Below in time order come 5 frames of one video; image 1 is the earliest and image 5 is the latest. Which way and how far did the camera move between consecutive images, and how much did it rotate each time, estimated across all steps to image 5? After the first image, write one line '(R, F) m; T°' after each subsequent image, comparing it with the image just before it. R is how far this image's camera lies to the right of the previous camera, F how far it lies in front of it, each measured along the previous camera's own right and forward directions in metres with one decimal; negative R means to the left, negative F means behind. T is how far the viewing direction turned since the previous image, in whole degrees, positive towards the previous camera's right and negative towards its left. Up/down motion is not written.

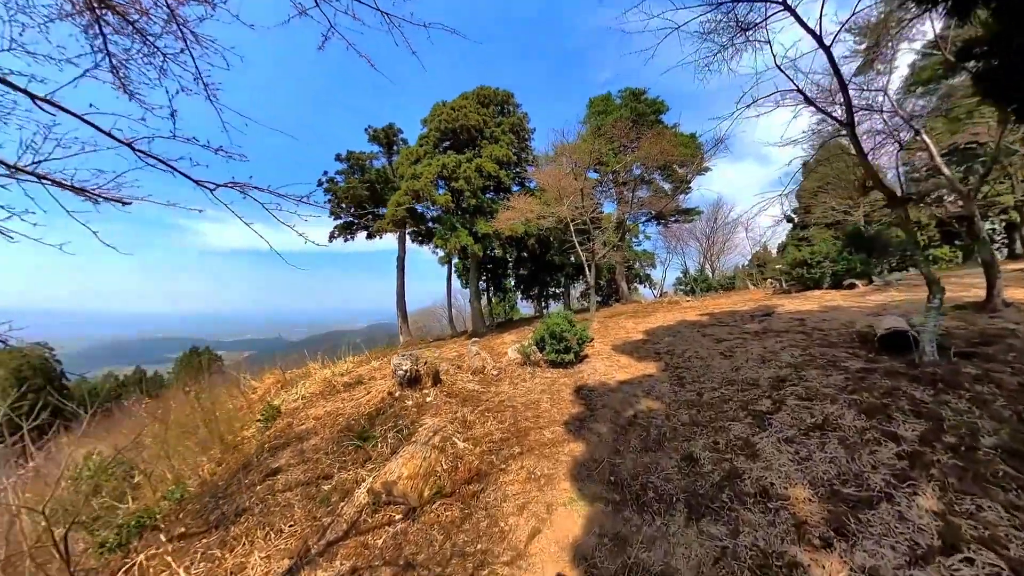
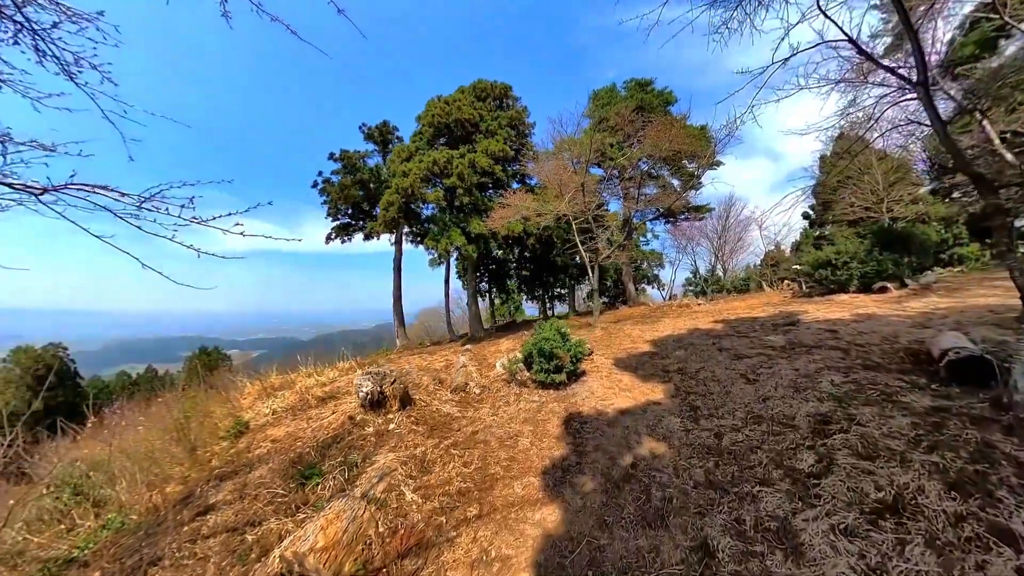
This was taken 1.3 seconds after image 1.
(+0.4, +0.6) m; -1°
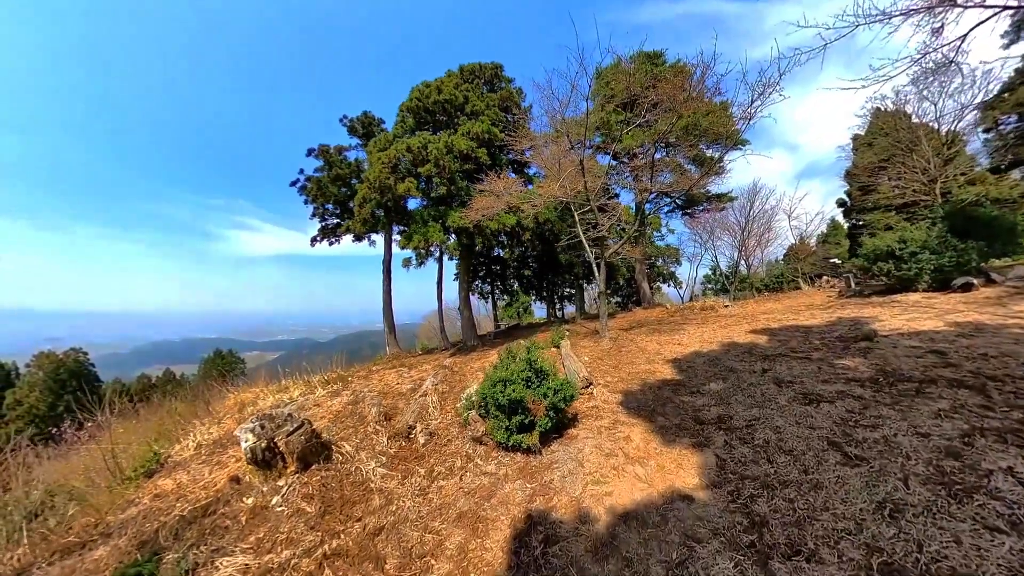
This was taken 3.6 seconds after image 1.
(+0.7, +1.4) m; -3°
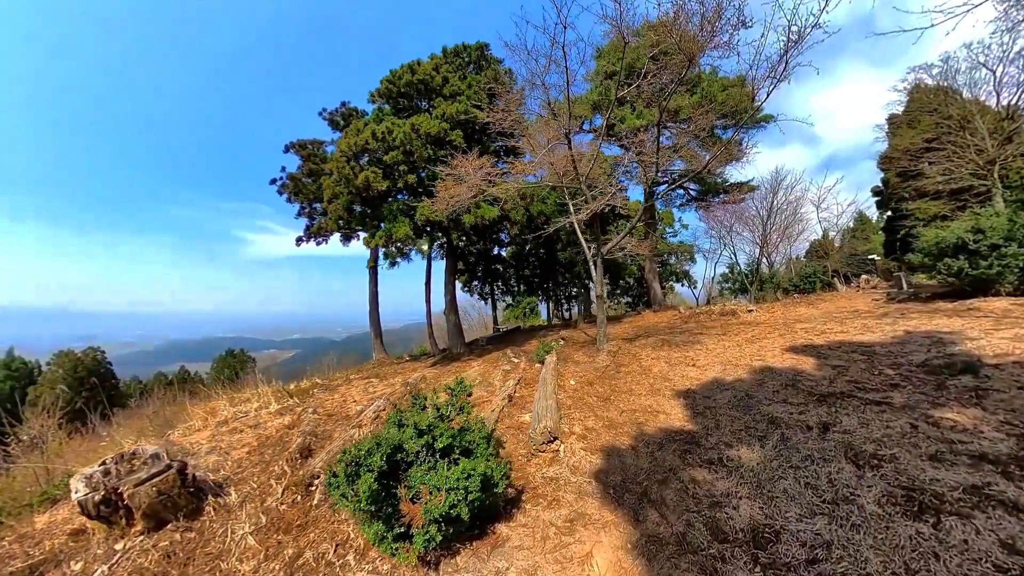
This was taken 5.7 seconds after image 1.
(+0.8, +1.2) m; -2°
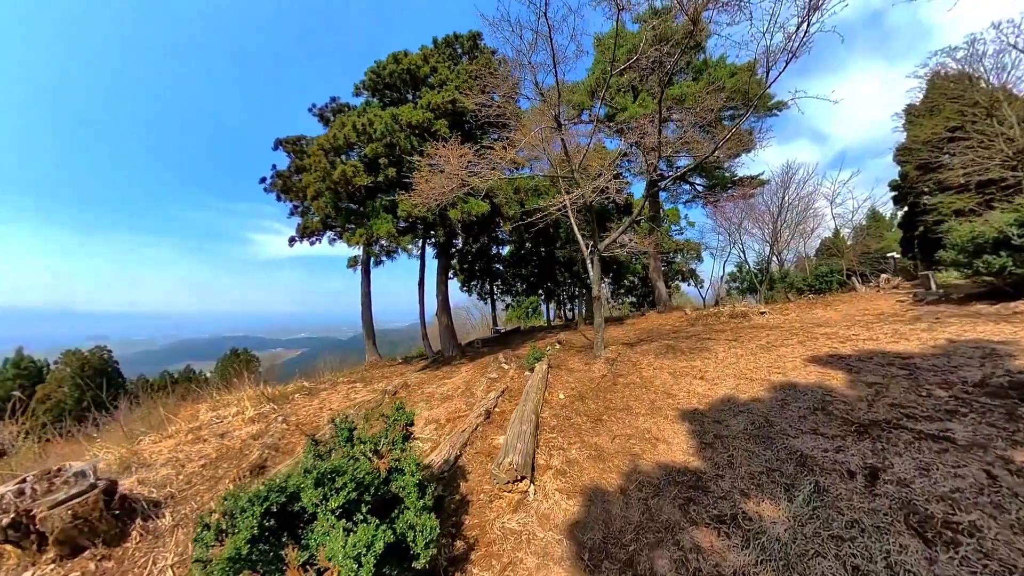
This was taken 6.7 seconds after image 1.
(+0.4, +0.5) m; -1°
